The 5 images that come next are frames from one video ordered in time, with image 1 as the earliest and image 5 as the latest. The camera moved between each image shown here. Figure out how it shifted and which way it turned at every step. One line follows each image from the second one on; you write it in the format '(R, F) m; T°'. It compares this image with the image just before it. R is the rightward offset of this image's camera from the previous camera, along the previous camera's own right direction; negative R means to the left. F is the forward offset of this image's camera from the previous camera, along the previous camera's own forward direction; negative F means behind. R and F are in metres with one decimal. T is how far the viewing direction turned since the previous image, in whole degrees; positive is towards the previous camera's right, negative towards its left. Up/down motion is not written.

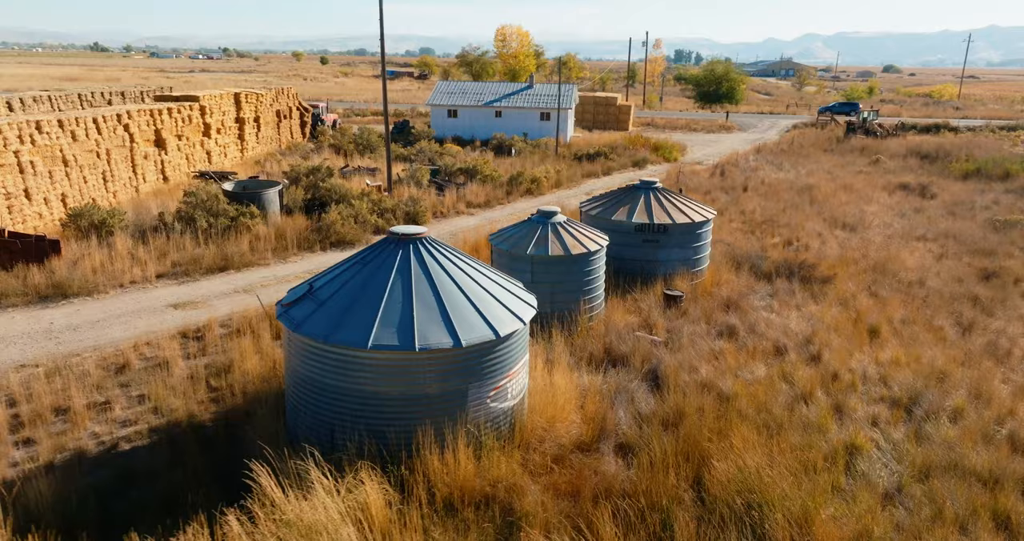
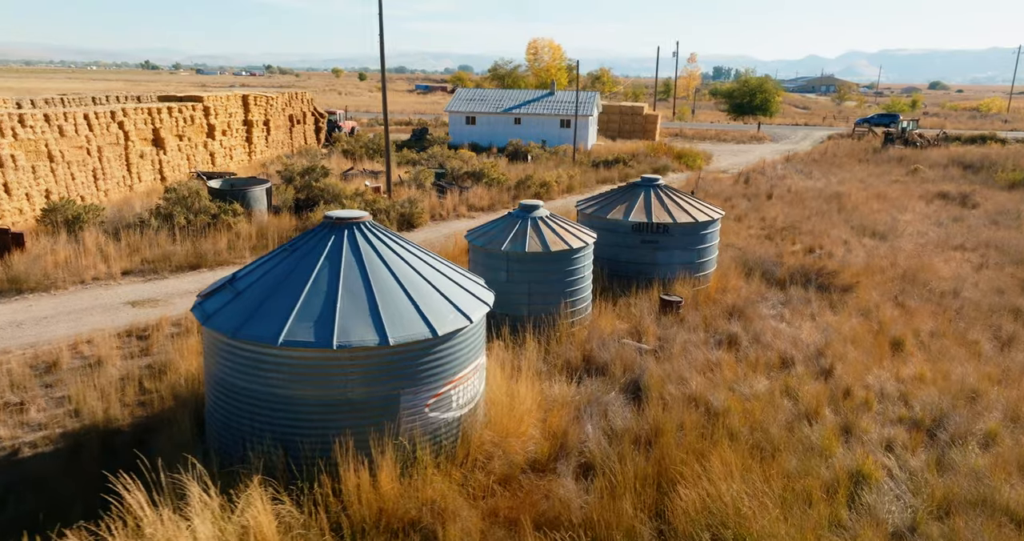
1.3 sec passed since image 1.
(+0.7, +0.9) m; -3°
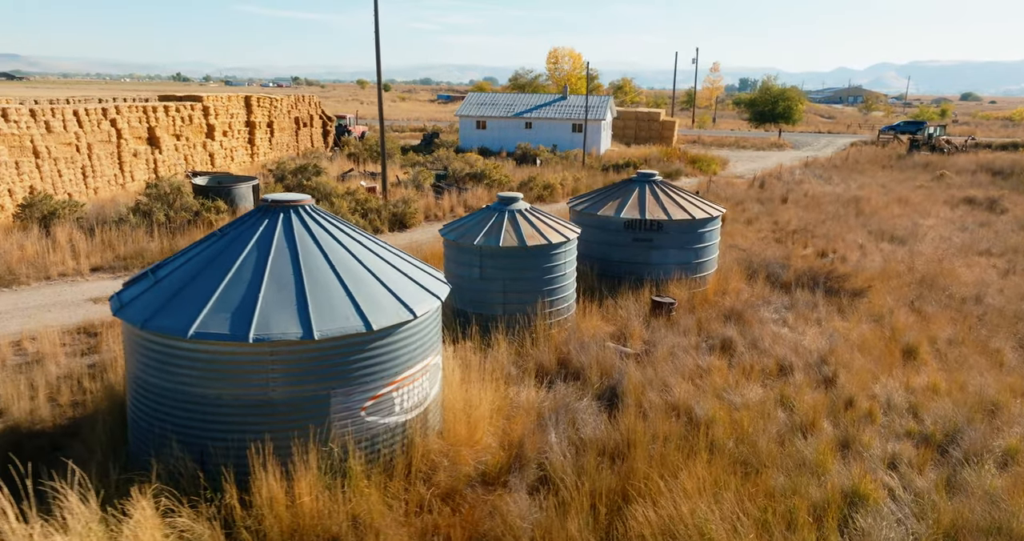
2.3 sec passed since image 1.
(+0.5, +0.6) m; -2°
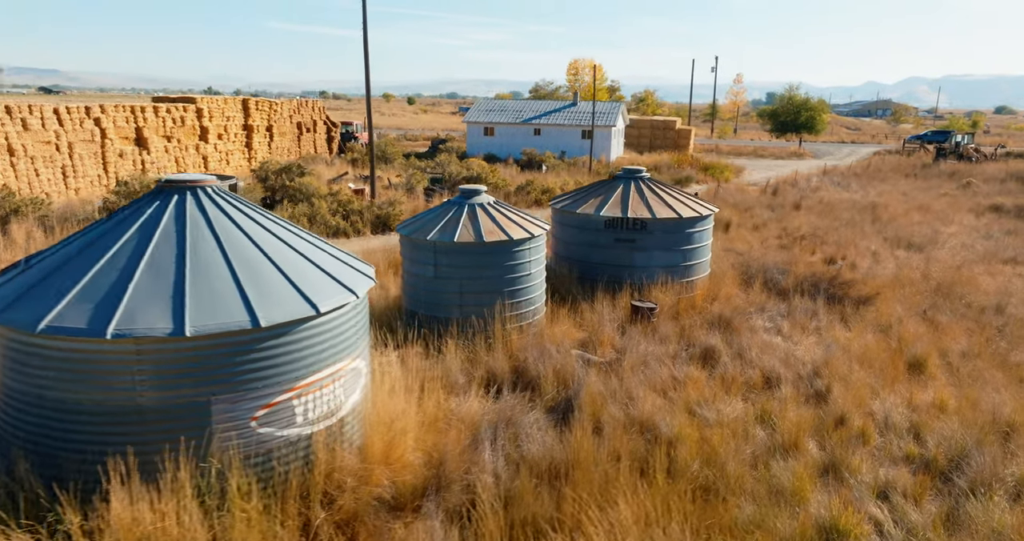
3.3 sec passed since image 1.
(+0.7, +0.7) m; -2°
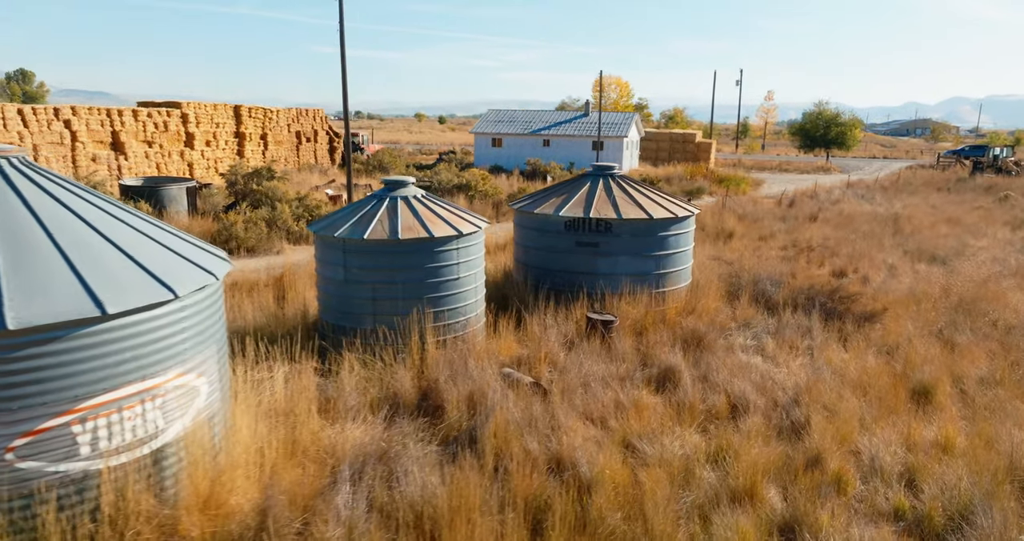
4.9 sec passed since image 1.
(+0.9, +1.1) m; -3°
